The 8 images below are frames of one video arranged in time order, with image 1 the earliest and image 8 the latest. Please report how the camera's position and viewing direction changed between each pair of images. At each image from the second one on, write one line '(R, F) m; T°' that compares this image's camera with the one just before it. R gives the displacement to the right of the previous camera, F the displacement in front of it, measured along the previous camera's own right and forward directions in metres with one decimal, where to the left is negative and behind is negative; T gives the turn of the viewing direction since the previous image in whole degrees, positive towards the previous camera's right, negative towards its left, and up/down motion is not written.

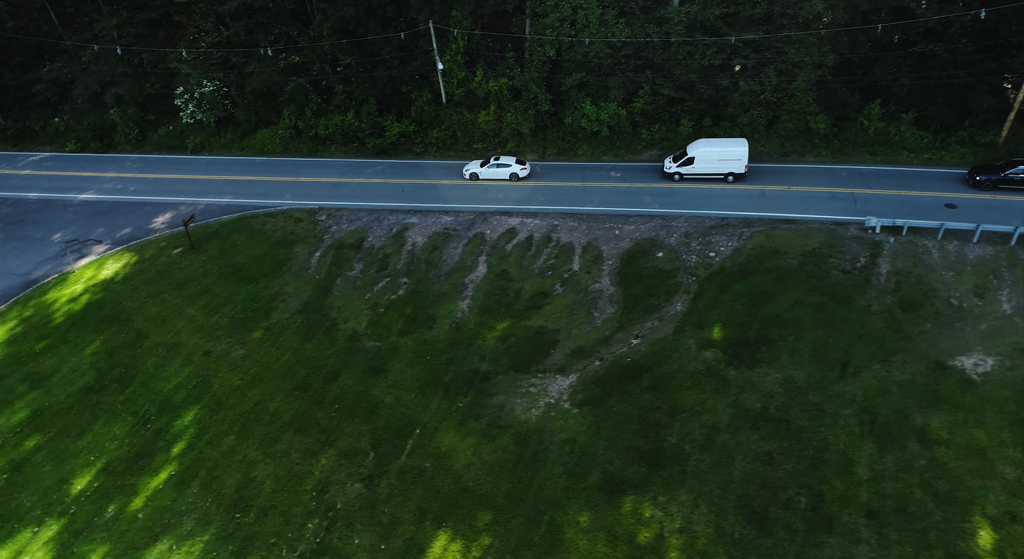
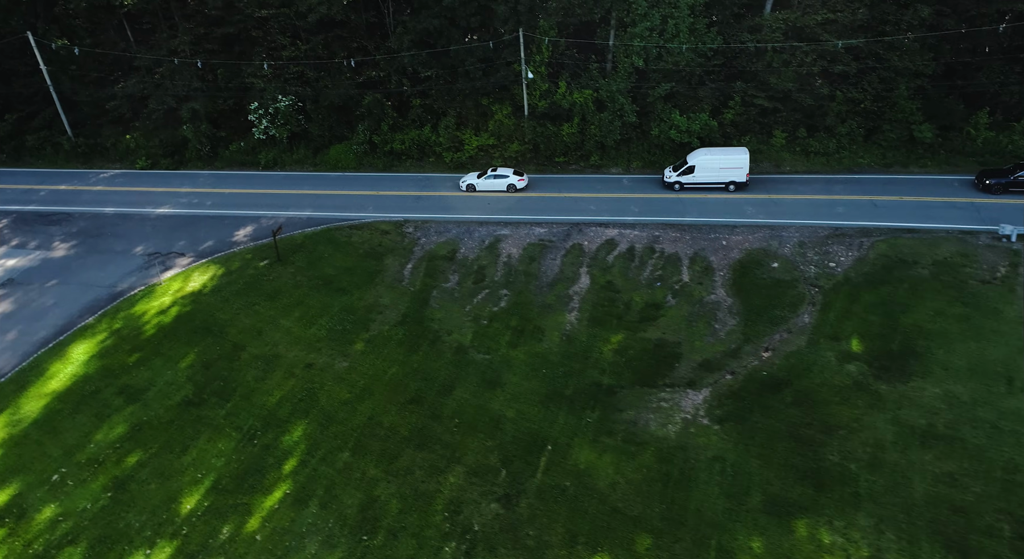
(-3.6, +1.0) m; -1°
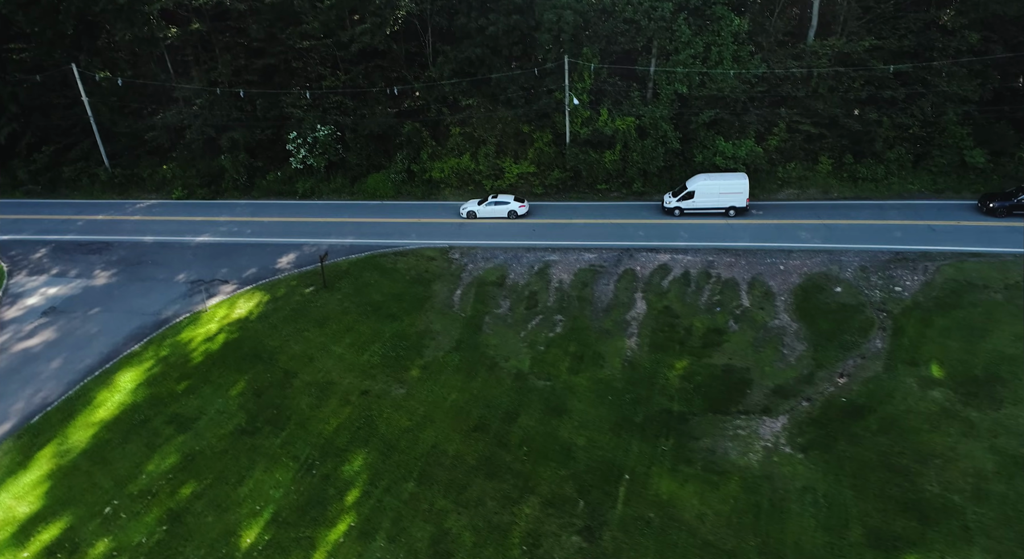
(-1.9, +0.5) m; 0°
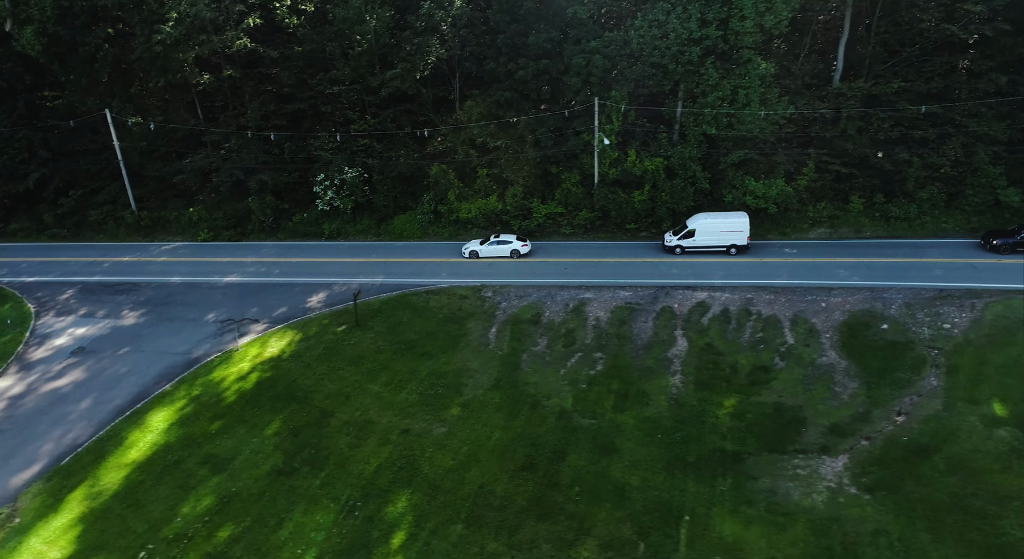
(-1.3, +0.2) m; 0°
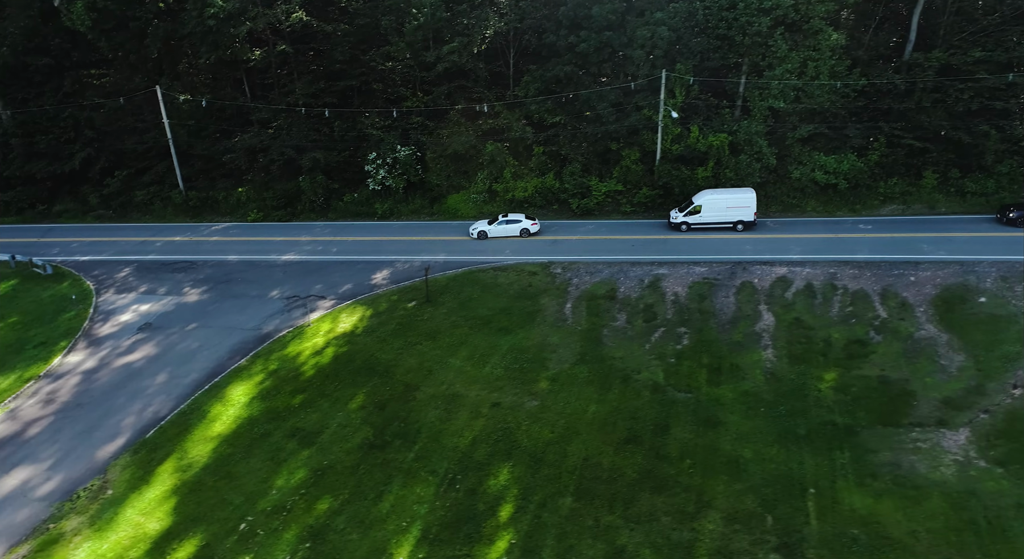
(-2.8, +0.6) m; -1°
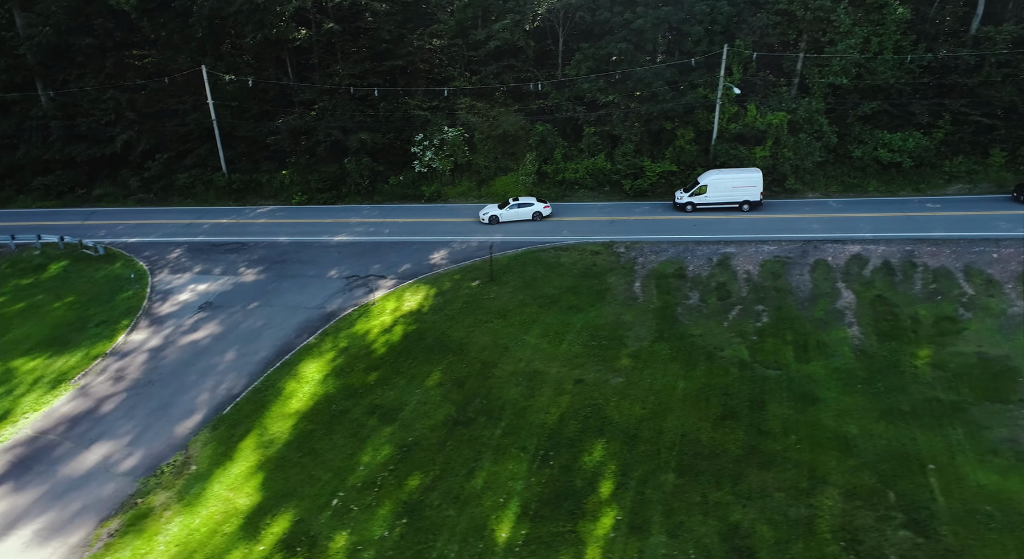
(-2.4, +0.5) m; -1°
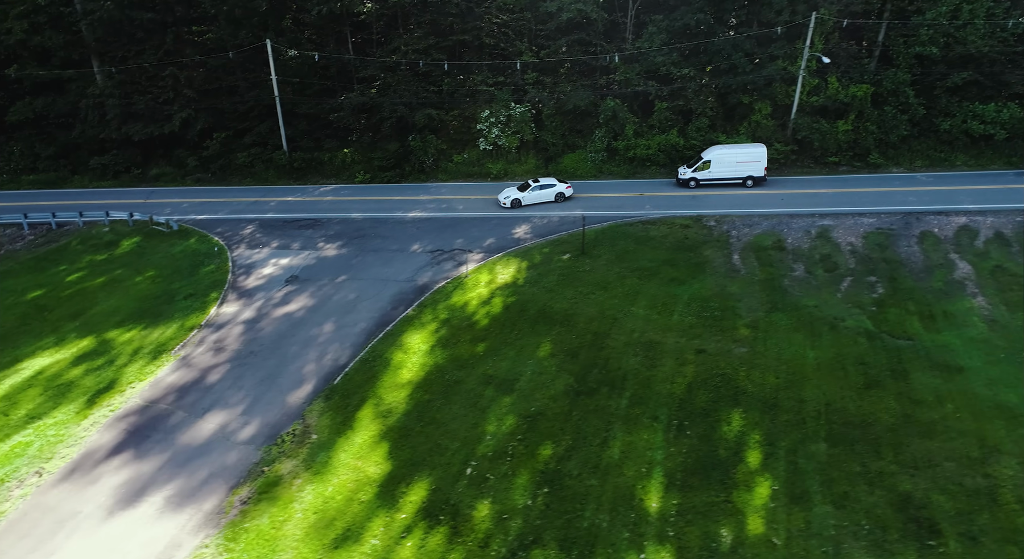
(-3.3, +0.6) m; -1°
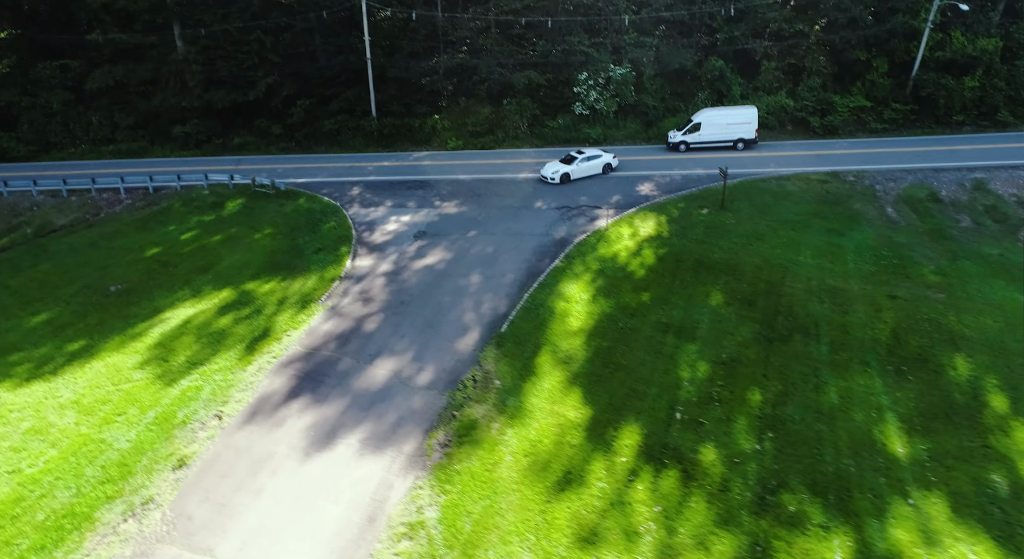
(-4.6, +1.0) m; -1°
